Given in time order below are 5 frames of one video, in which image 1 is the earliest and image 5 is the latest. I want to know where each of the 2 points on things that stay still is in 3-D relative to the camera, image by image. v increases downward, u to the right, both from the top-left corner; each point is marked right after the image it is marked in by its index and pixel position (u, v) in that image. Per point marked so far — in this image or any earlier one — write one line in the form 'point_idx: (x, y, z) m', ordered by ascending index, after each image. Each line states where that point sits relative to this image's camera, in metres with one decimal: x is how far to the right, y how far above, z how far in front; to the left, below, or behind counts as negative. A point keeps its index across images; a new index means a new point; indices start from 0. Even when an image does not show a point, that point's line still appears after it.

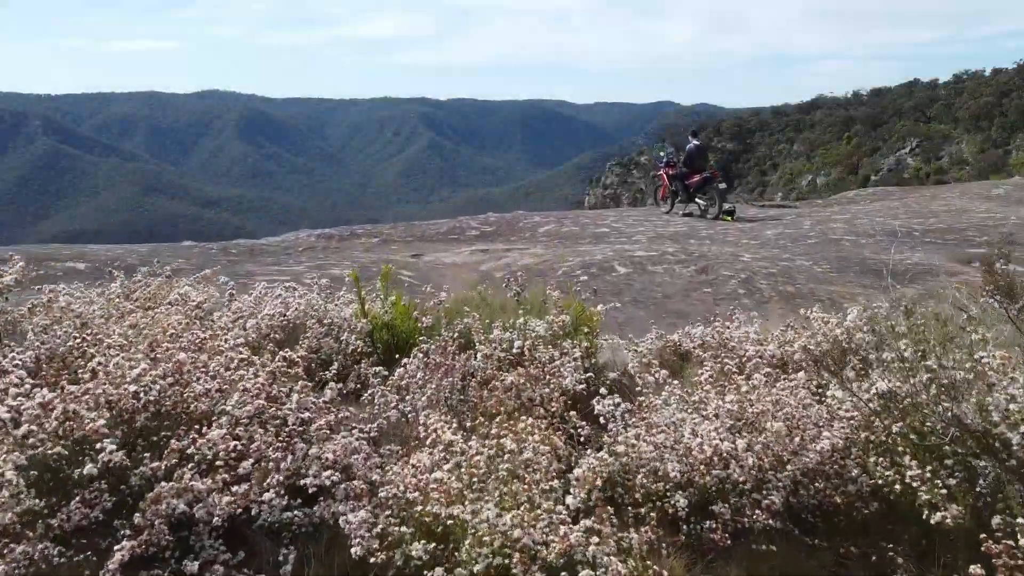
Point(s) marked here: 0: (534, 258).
0: (+0.3, +0.4, +9.6) m
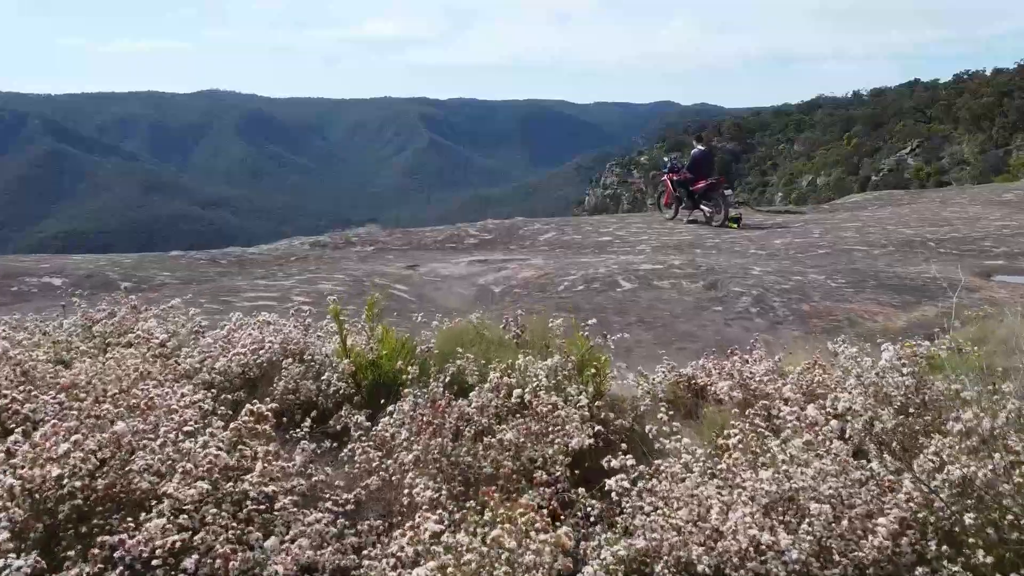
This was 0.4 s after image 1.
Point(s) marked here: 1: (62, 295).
0: (+0.3, +0.2, +9.2) m
1: (-3.9, -0.1, +7.0) m
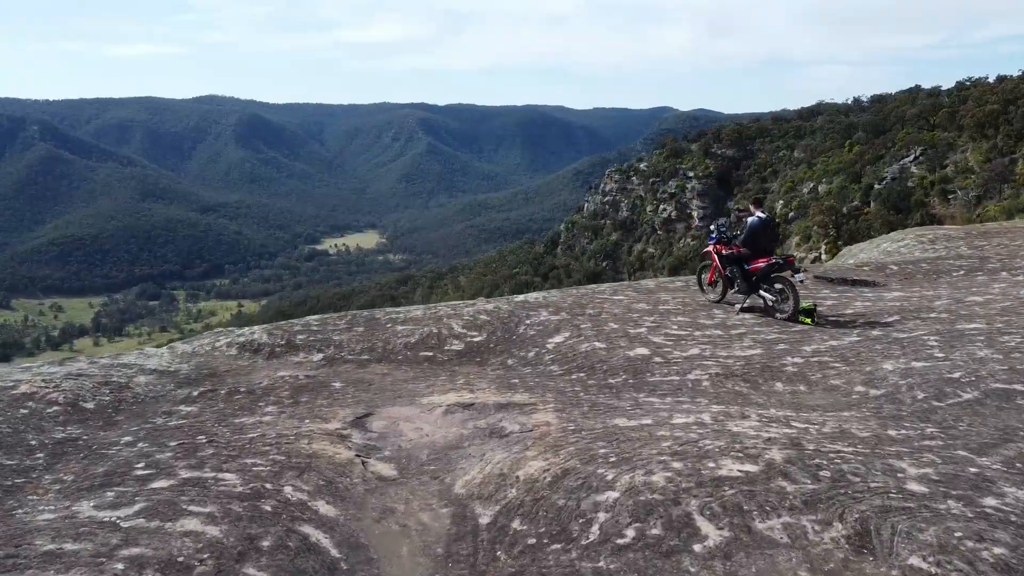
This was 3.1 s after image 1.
0: (+0.2, -1.2, +5.9) m
1: (-3.9, -1.5, +3.7) m
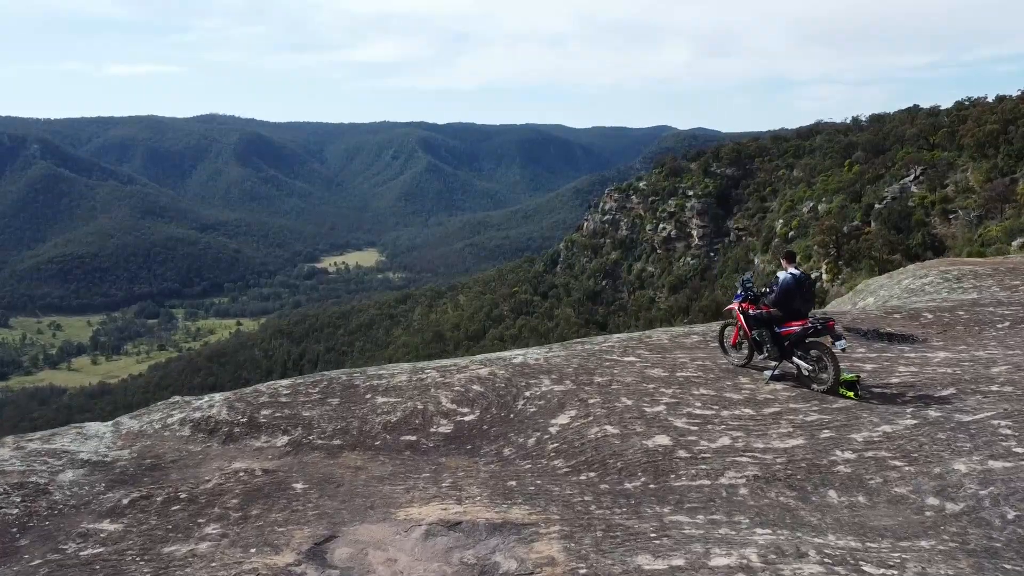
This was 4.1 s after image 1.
0: (+0.2, -1.8, +4.5) m
1: (-4.0, -2.1, +2.3) m
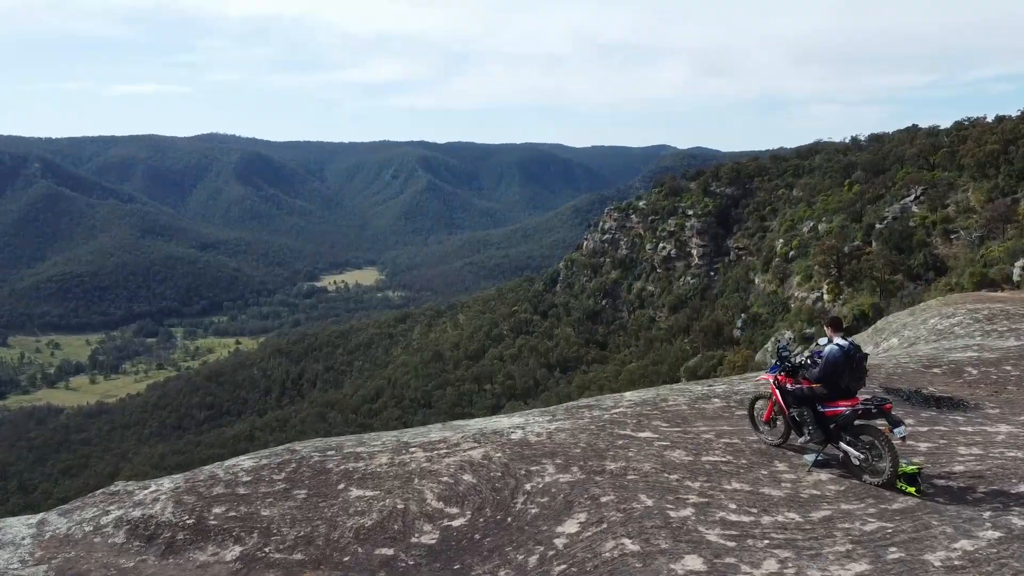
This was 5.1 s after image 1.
0: (+0.2, -2.4, +3.2) m
1: (-4.0, -2.6, +0.9) m
